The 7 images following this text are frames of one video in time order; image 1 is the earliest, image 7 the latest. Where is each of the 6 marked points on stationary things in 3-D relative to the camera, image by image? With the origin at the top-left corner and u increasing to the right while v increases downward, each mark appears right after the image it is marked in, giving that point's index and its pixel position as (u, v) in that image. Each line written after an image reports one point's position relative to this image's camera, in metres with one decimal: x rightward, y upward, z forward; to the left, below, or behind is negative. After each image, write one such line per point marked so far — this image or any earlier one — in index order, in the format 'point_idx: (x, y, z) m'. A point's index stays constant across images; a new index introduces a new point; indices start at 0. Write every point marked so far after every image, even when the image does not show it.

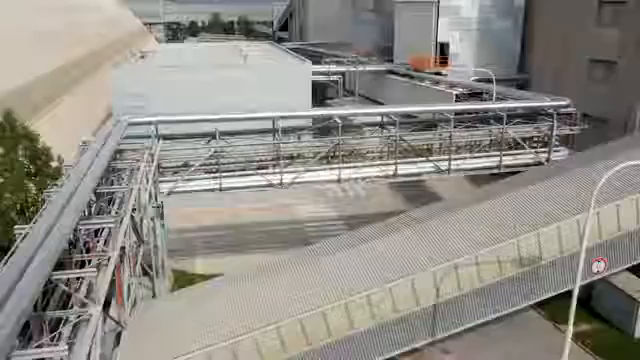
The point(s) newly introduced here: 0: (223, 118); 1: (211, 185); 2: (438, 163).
0: (-2.1, +1.3, +12.9) m
1: (-2.3, -0.1, +12.8) m
2: (+2.7, +0.4, +13.7) m
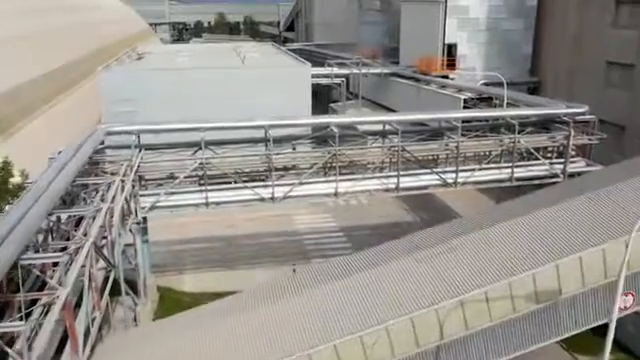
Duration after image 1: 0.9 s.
0: (-2.2, +1.0, +11.9) m
1: (-2.4, -0.4, +11.8) m
2: (+2.6, +0.1, +12.7) m
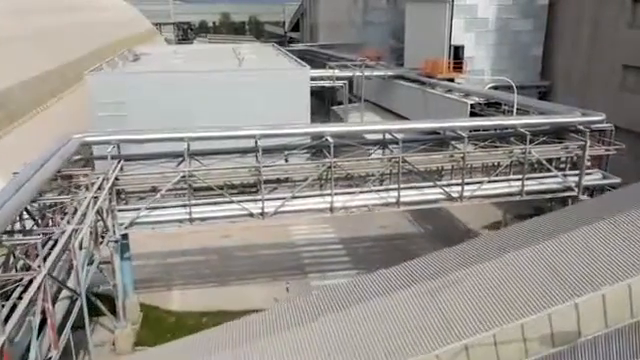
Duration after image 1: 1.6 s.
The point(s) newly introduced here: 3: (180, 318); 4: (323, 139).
0: (-2.3, +0.8, +11.0) m
1: (-2.5, -0.6, +10.9) m
2: (+2.5, -0.2, +11.7) m
3: (-3.0, -2.9, +12.9) m
4: (+0.1, +0.8, +11.5) m
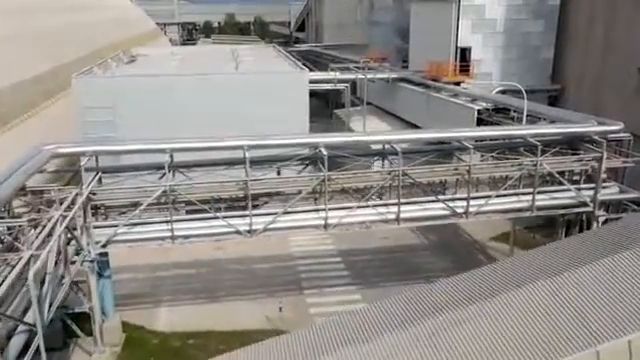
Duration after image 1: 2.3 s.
0: (-2.4, +0.5, +10.1) m
1: (-2.6, -0.9, +10.1) m
2: (+2.4, -0.4, +10.8) m
3: (-3.1, -3.2, +12.1) m
4: (-0.1, +0.5, +10.6) m
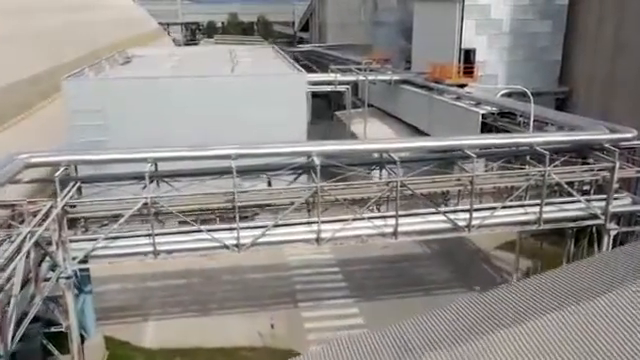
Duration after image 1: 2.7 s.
0: (-2.5, +0.3, +9.5) m
1: (-2.8, -1.0, +9.4) m
2: (+2.3, -0.6, +10.2) m
3: (-3.2, -3.3, +11.4) m
4: (-0.2, +0.3, +10.0) m
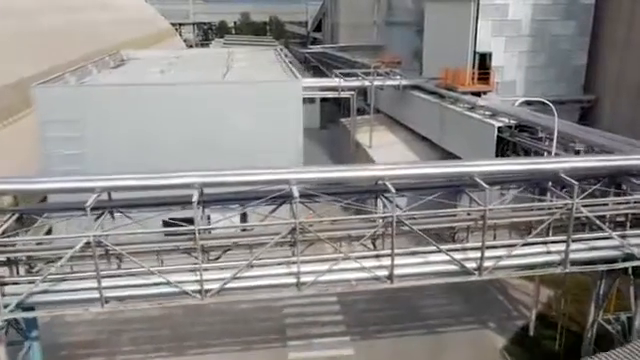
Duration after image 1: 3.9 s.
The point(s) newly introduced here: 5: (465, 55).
0: (-2.8, -0.1, +8.0) m
1: (-3.0, -1.5, +7.9) m
2: (+2.0, -1.1, +8.5) m
3: (-3.4, -3.8, +9.9) m
4: (-0.4, -0.1, +8.4) m
5: (+4.3, +3.7, +18.0) m
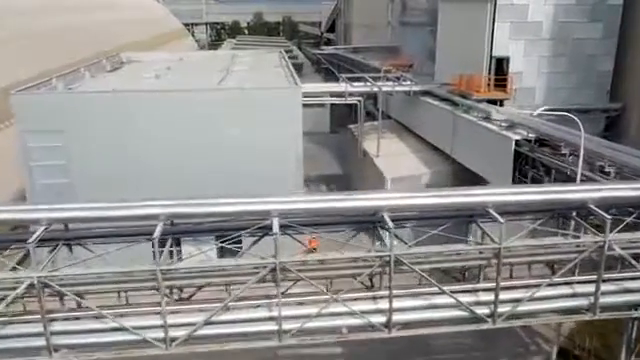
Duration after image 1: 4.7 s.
0: (-2.9, -0.4, +6.9) m
1: (-3.2, -1.8, +6.8) m
2: (+1.9, -1.5, +7.3) m
3: (-3.6, -4.1, +8.9) m
4: (-0.6, -0.5, +7.2) m
5: (+4.4, +3.3, +16.7) m
